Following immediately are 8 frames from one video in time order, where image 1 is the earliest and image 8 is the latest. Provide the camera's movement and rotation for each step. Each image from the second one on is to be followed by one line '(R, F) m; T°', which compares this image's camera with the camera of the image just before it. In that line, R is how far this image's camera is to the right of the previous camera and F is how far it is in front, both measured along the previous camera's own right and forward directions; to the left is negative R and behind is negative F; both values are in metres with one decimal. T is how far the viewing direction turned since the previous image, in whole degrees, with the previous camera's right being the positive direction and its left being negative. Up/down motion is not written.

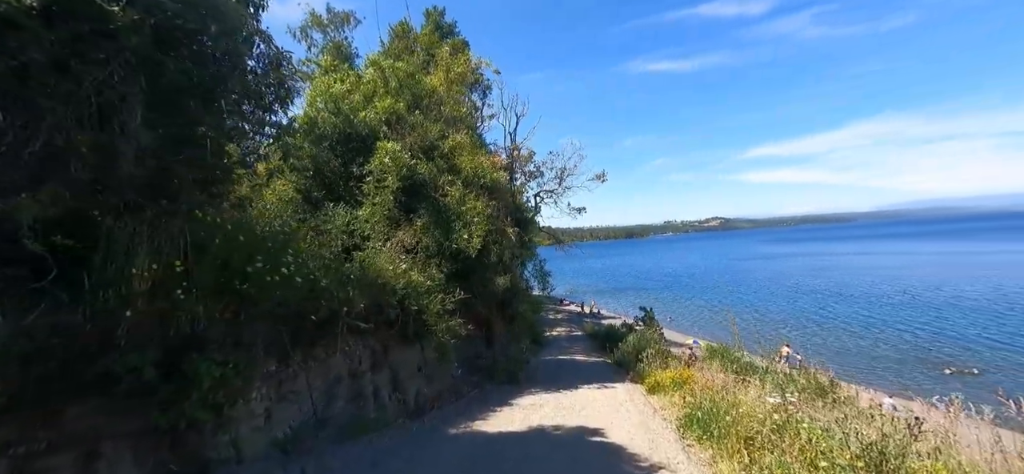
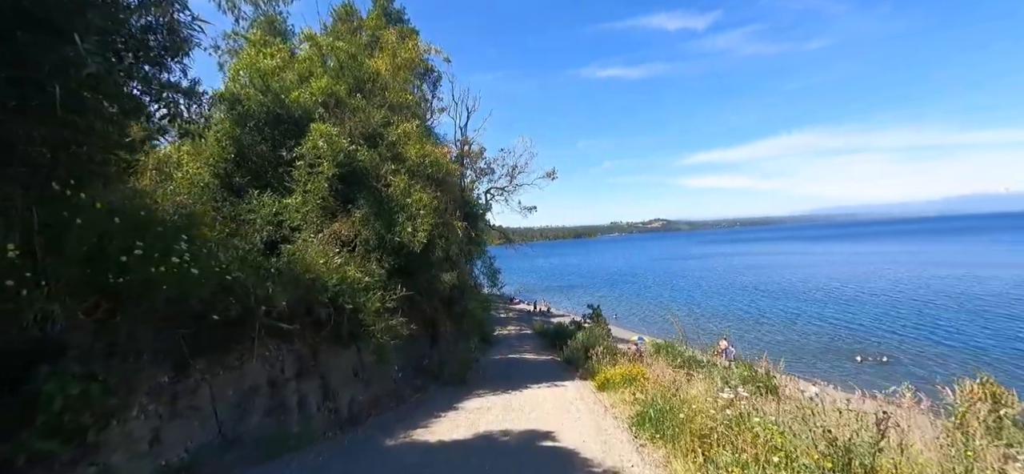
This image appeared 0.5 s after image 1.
(+0.1, +0.4) m; +7°
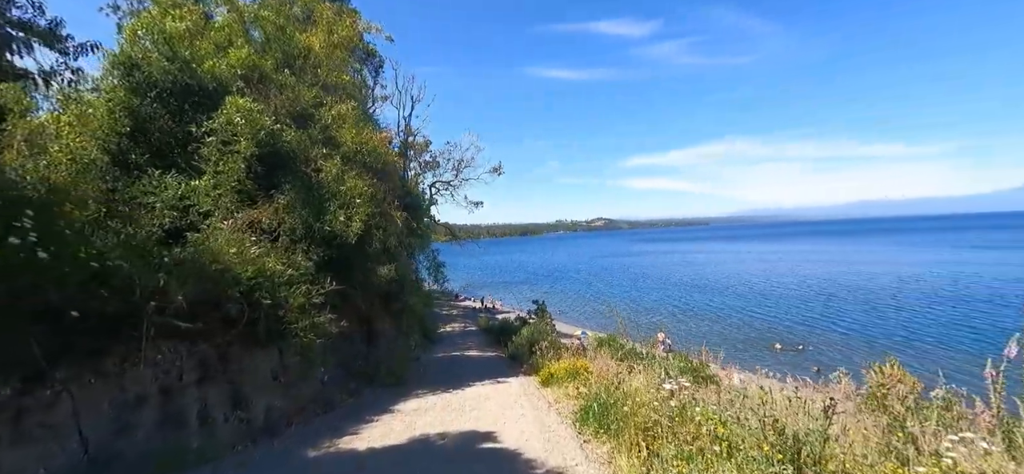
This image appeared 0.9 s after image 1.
(+0.1, +0.4) m; +7°
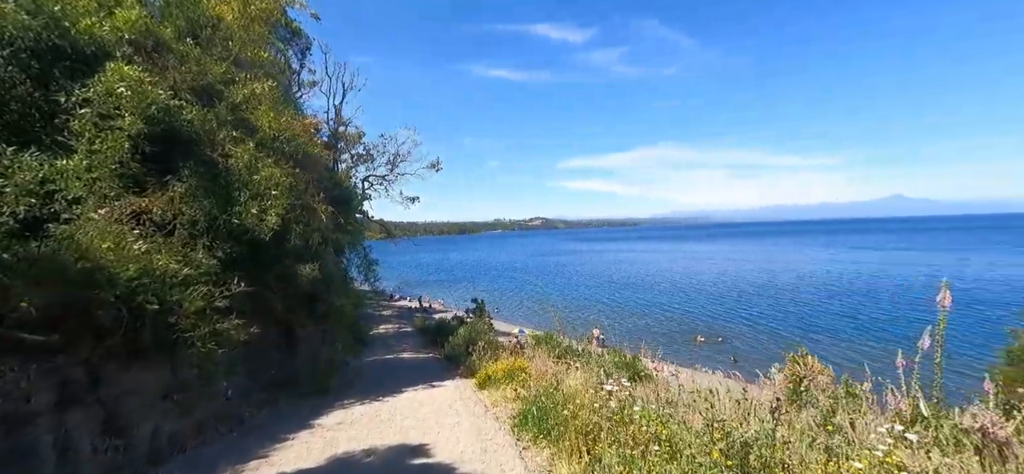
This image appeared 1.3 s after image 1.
(0.0, +0.4) m; +8°
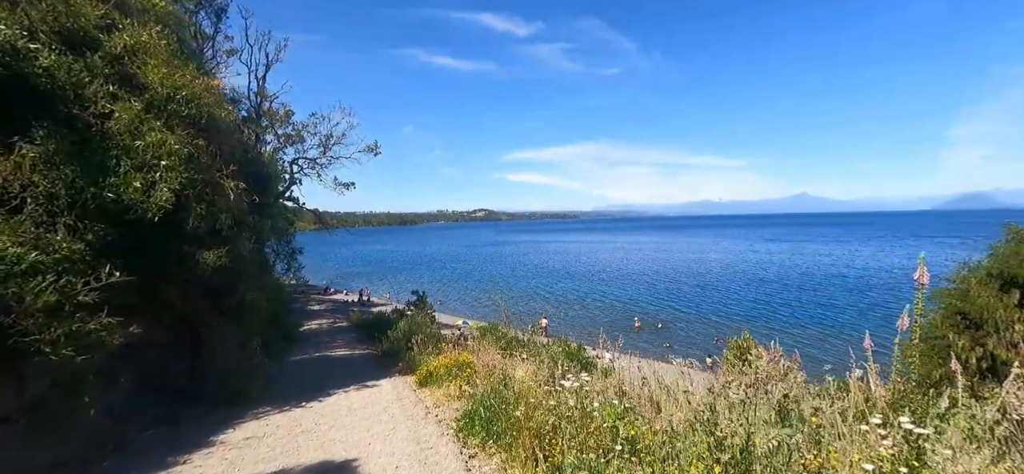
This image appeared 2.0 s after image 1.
(0.0, +0.7) m; +8°
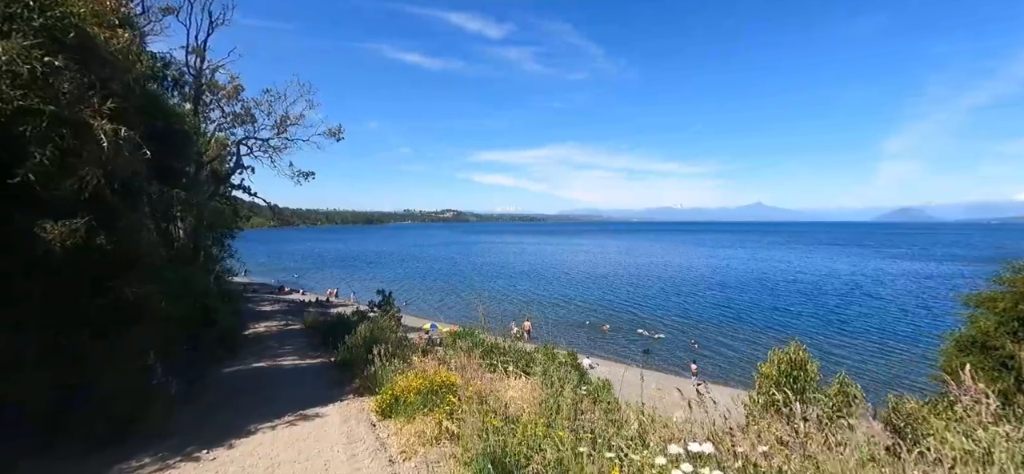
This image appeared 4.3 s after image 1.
(-0.4, +1.9) m; +4°
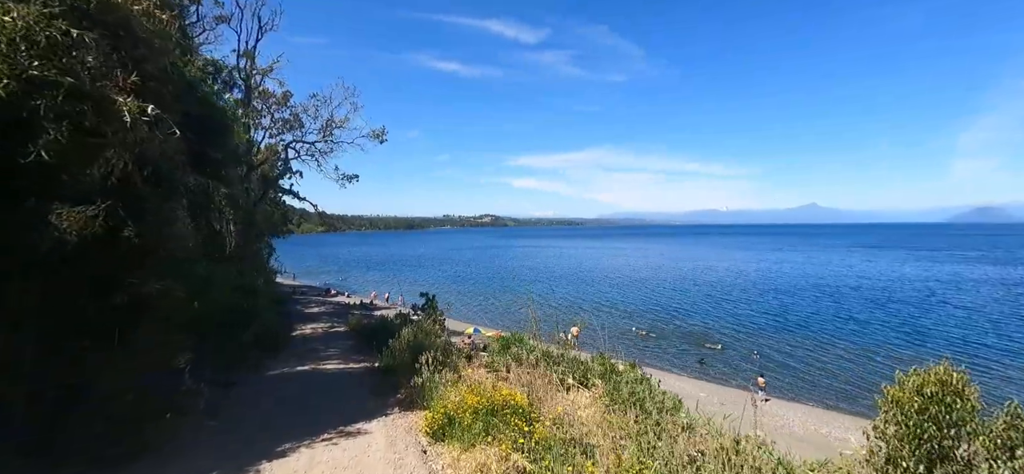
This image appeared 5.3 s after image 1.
(-0.4, +0.9) m; -5°
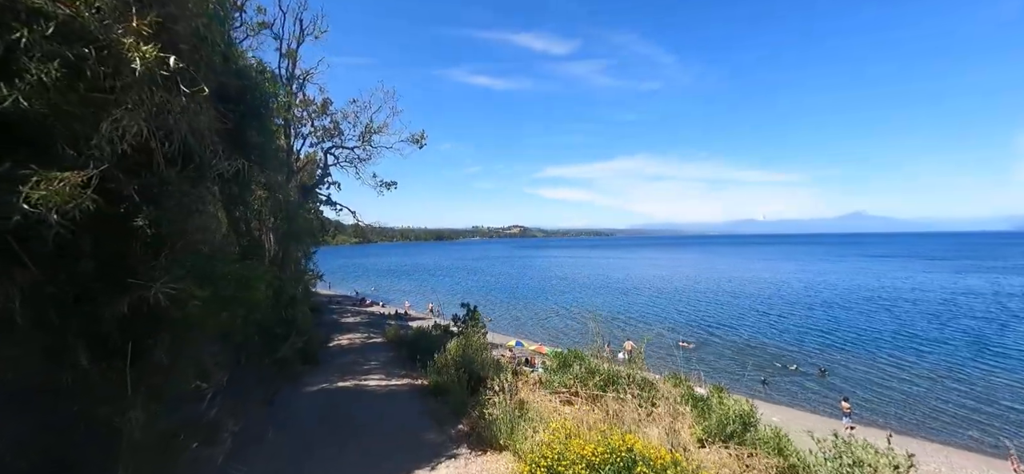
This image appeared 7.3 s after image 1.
(-0.8, +1.2) m; -4°
